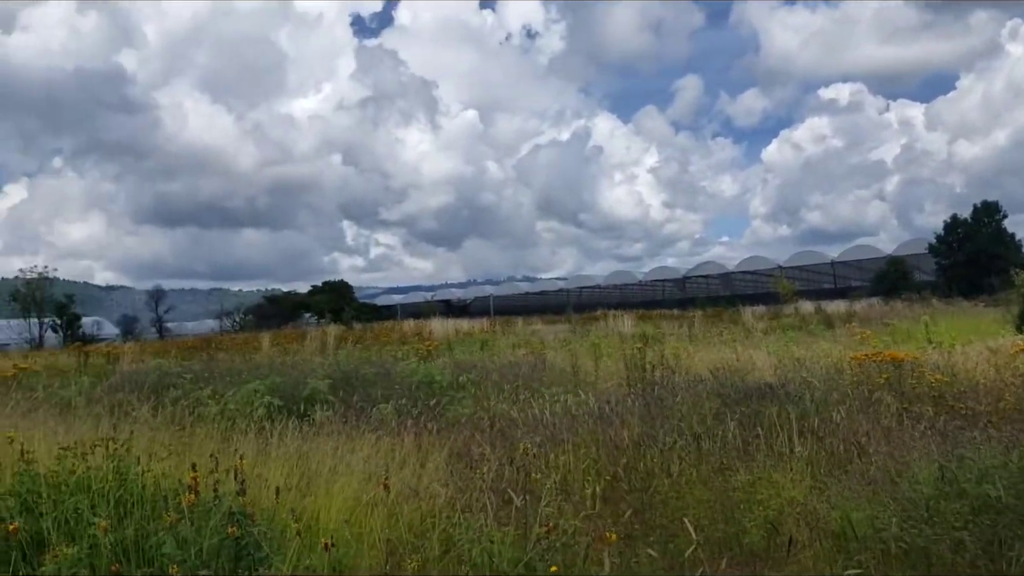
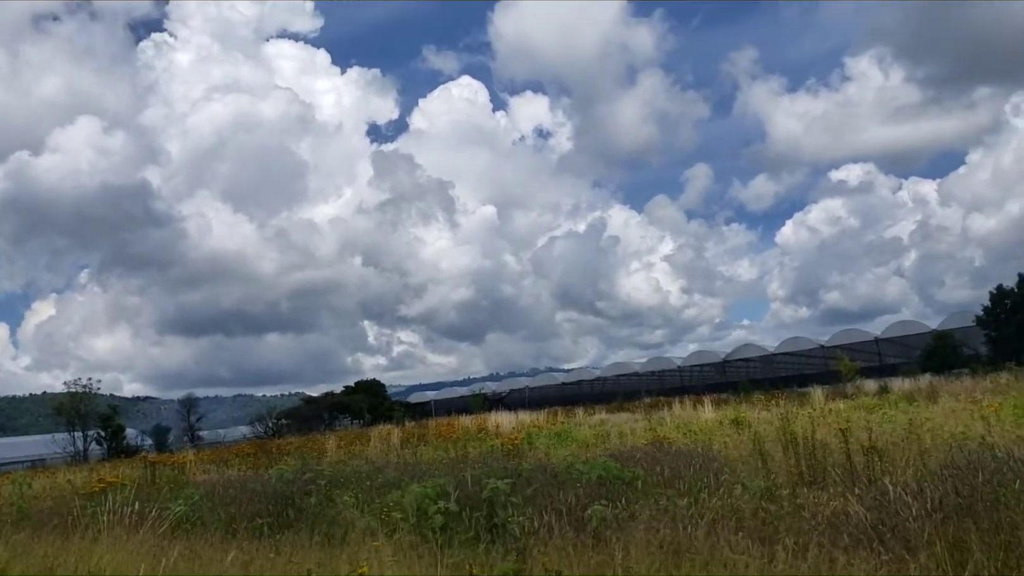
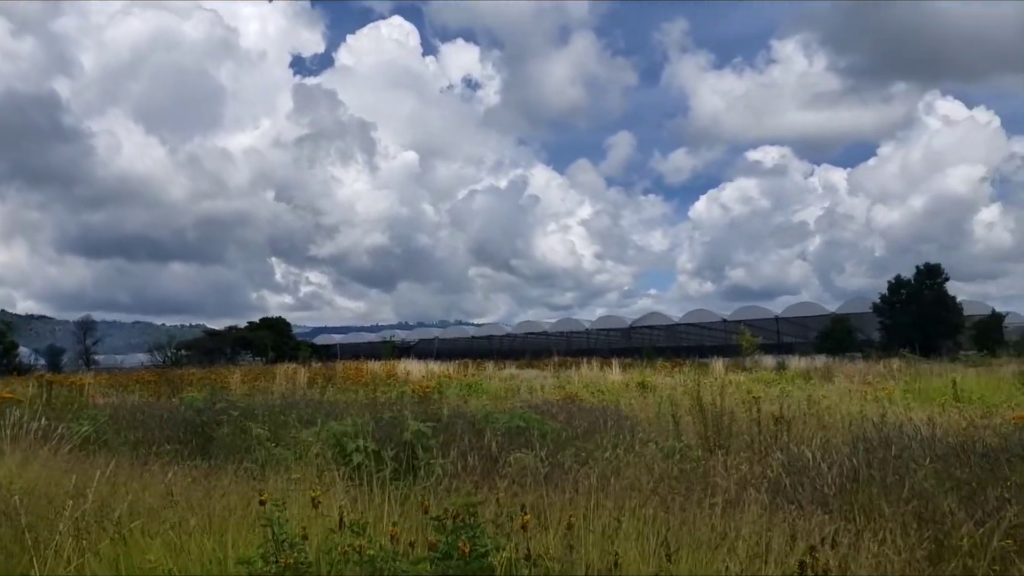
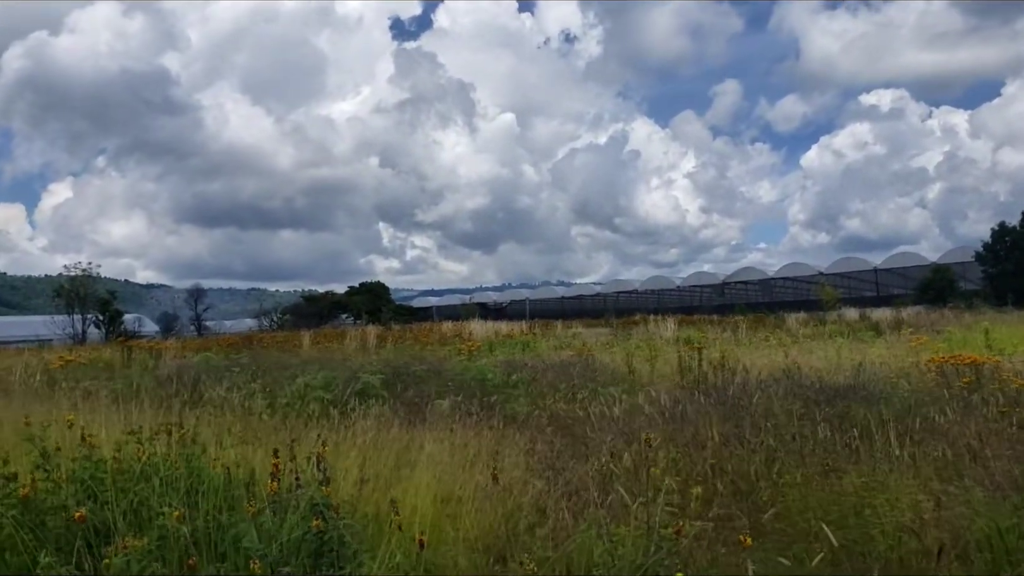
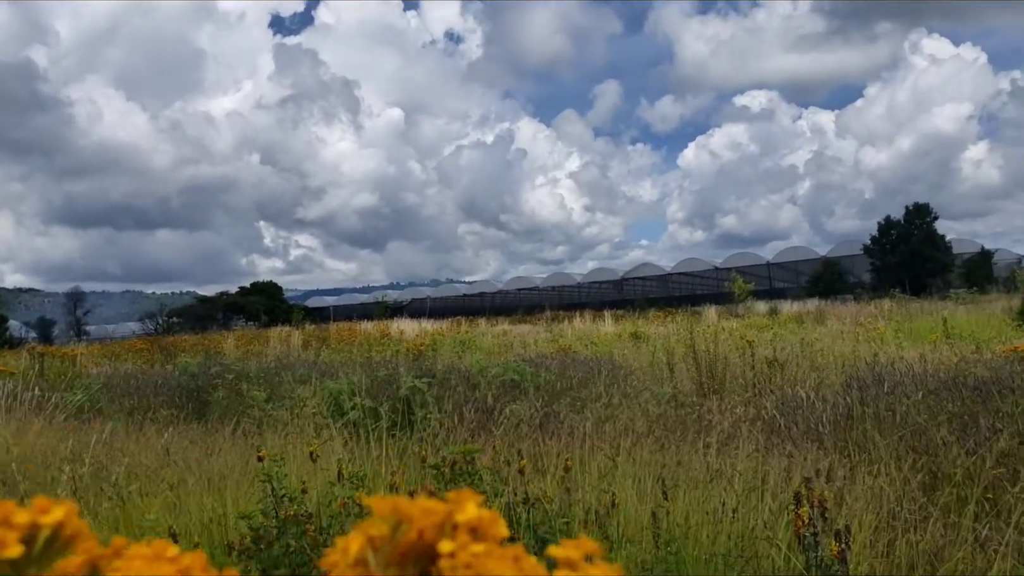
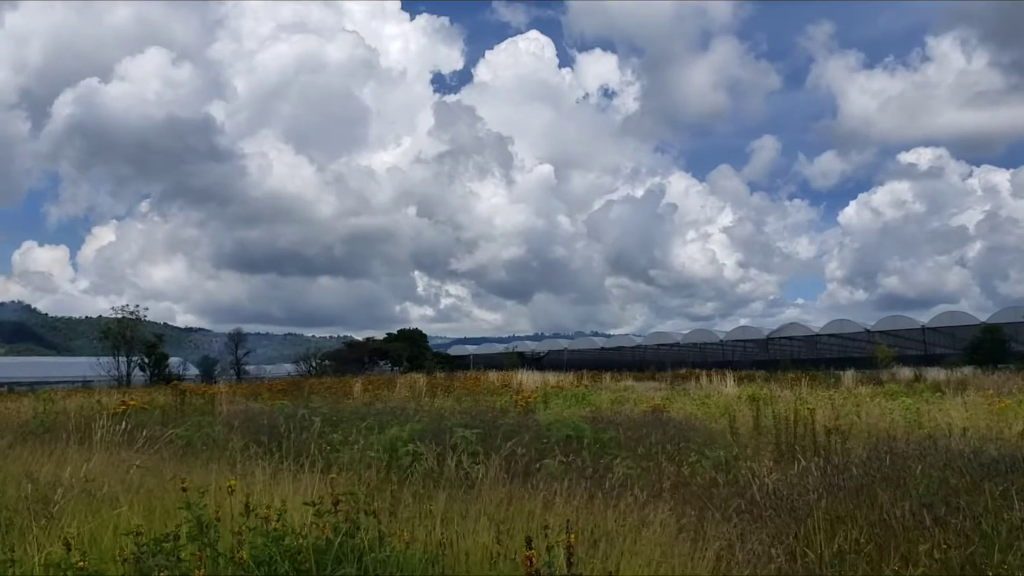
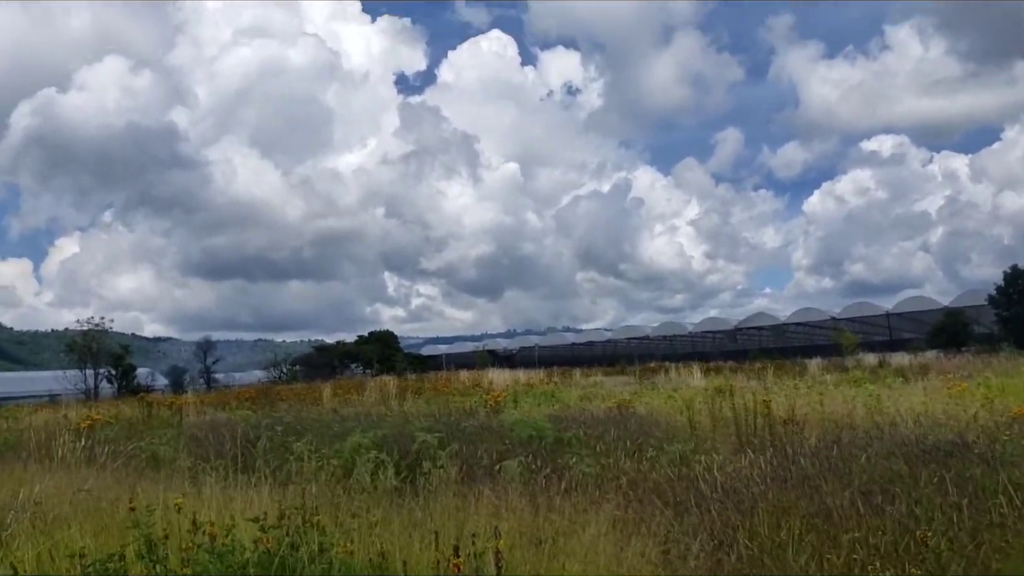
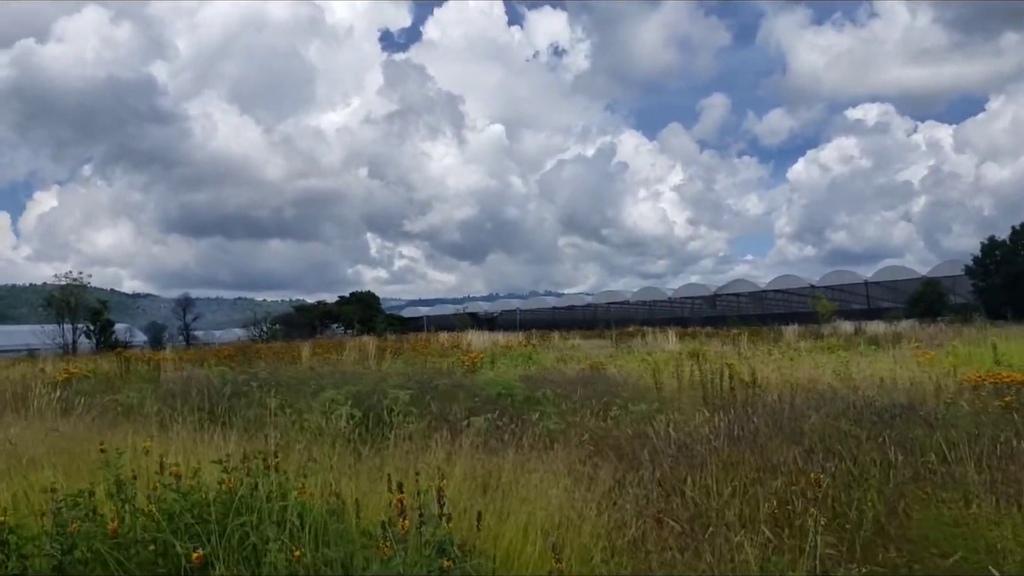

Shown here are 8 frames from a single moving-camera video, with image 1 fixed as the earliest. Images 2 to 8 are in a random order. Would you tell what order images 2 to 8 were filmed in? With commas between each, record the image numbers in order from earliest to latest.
4, 8, 7, 6, 2, 3, 5
